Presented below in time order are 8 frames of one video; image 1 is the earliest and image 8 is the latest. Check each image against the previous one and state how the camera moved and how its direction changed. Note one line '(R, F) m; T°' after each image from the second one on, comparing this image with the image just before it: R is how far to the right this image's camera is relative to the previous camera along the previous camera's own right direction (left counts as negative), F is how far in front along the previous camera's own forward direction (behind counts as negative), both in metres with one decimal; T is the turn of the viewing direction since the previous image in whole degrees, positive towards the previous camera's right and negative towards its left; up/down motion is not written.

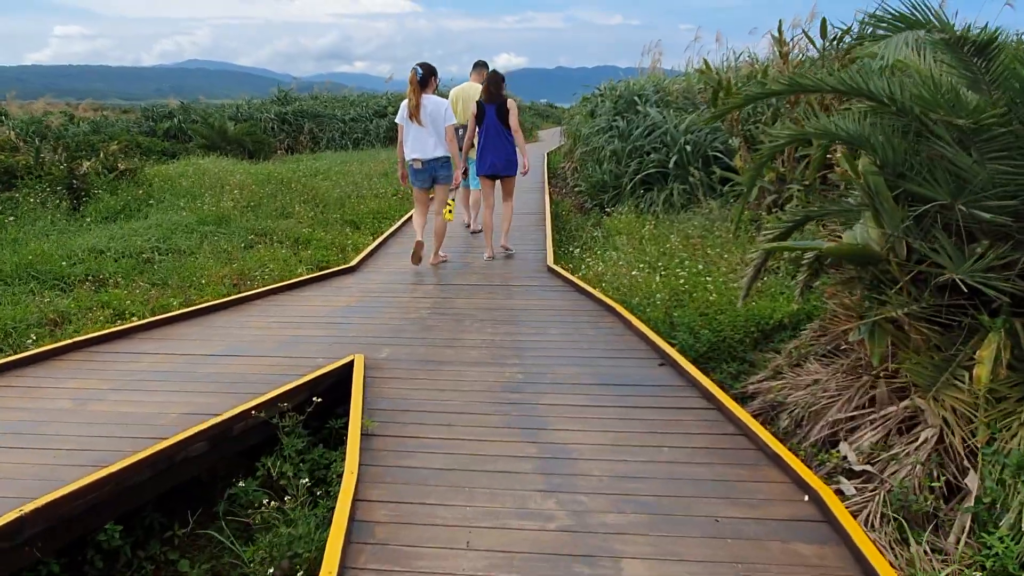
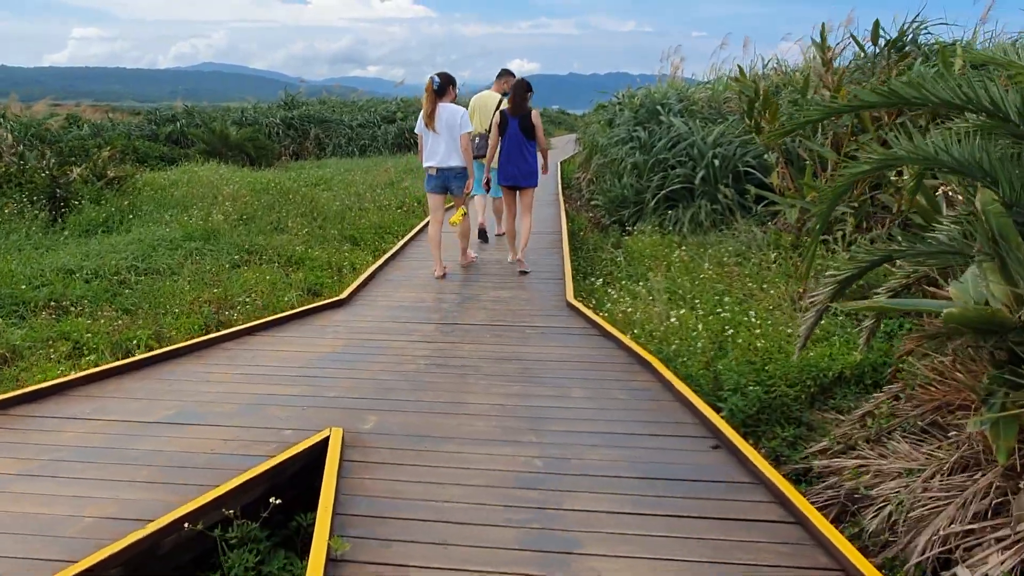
(0.0, +0.7) m; -1°
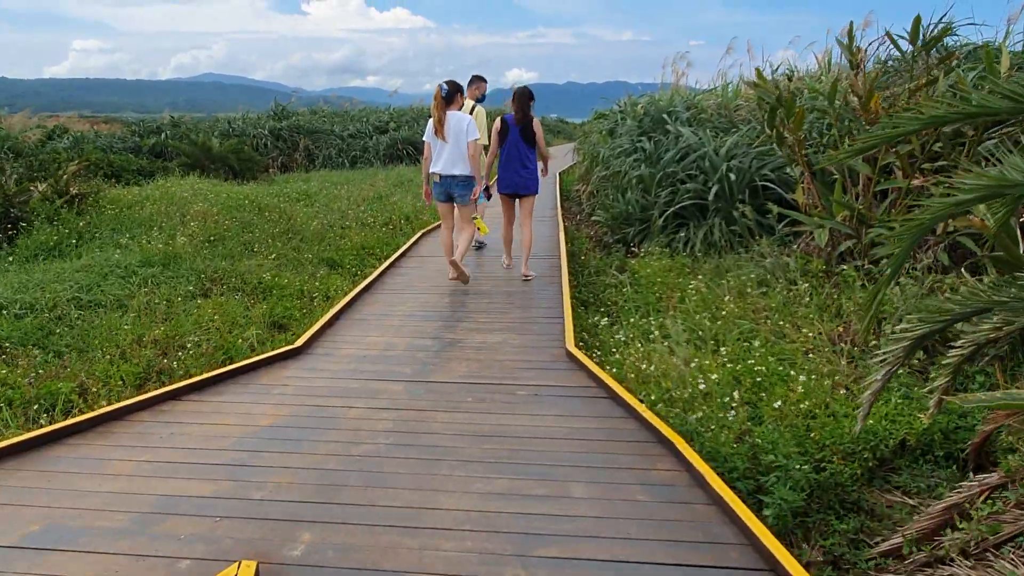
(+0.1, +0.8) m; 0°
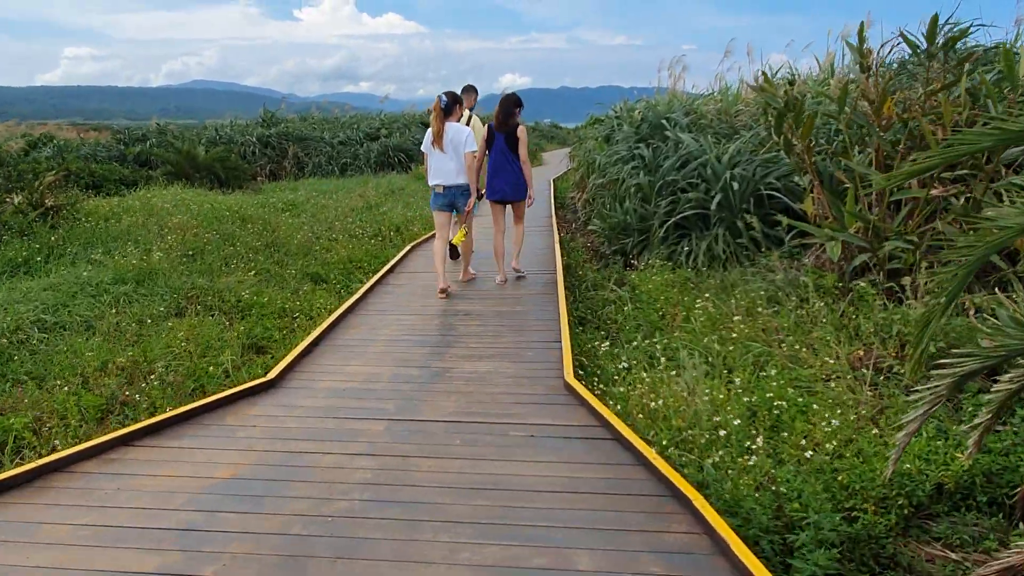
(0.0, +0.3) m; 0°
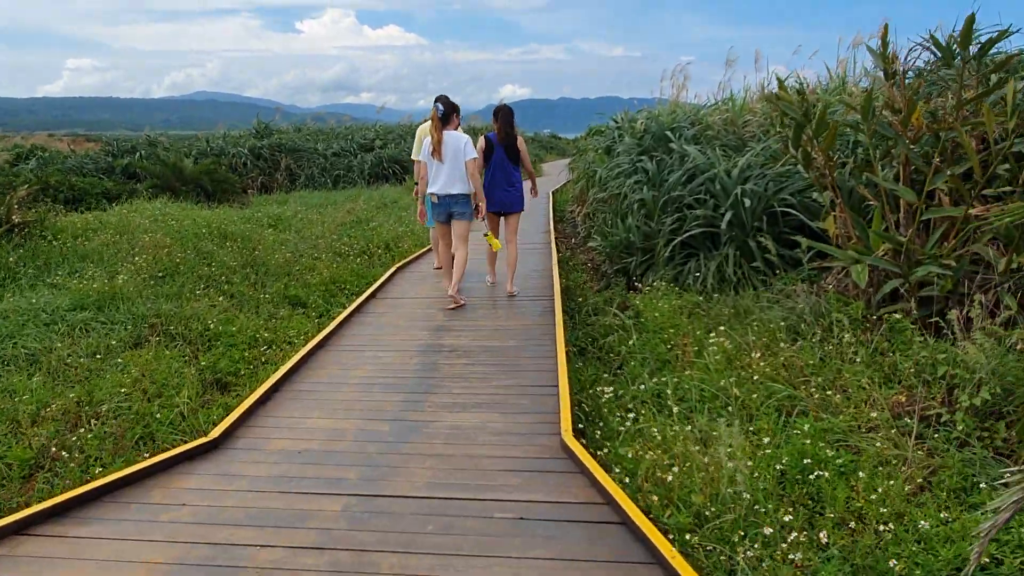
(+0.1, +0.5) m; 0°
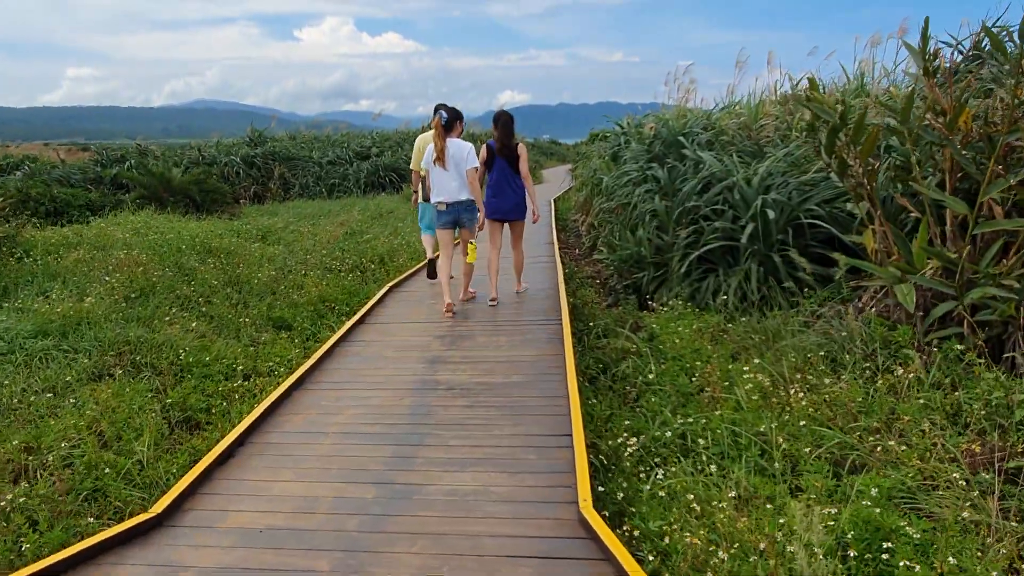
(0.0, +0.5) m; 0°
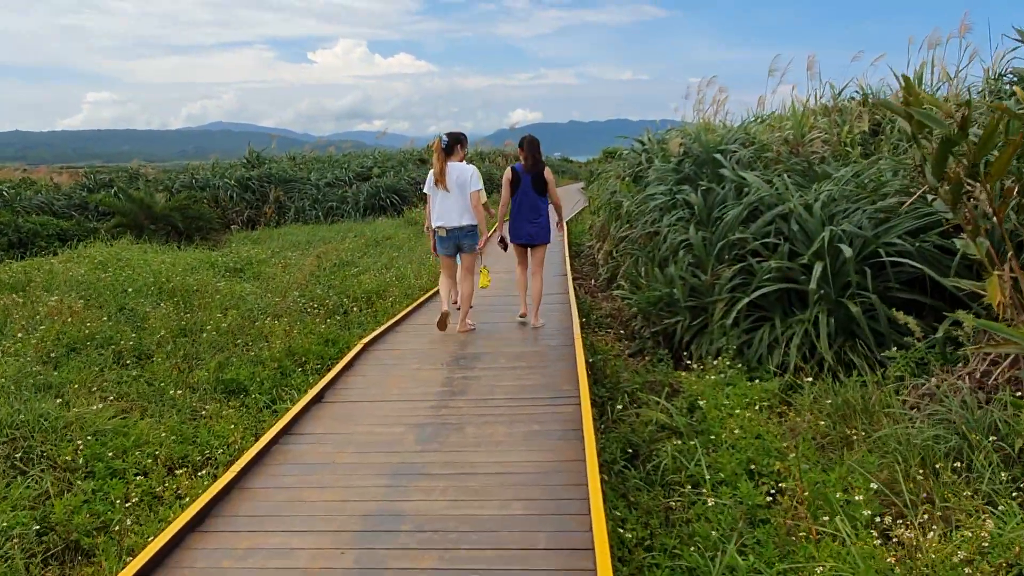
(+0.1, +1.2) m; -1°
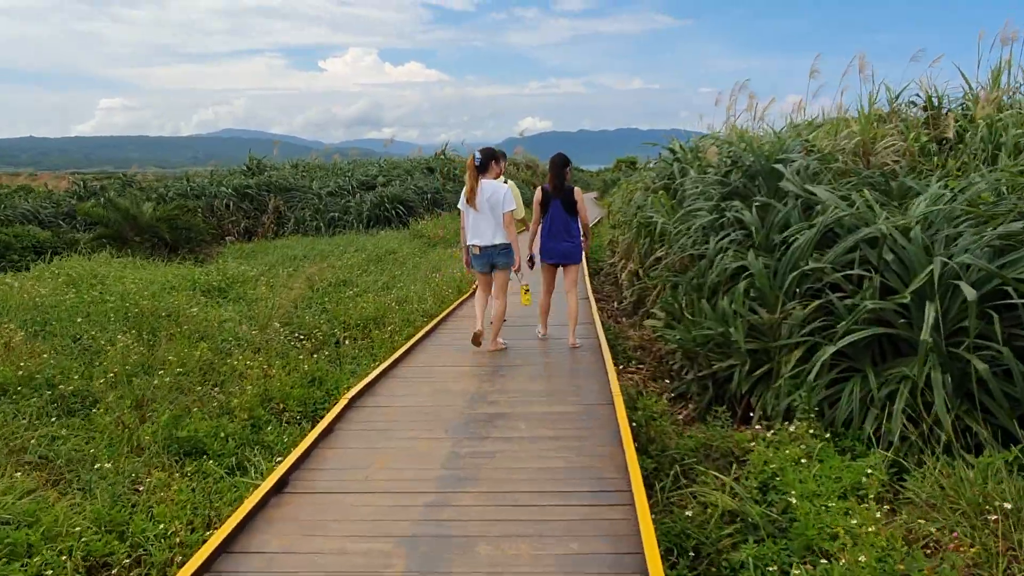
(-0.1, +1.0) m; -1°
